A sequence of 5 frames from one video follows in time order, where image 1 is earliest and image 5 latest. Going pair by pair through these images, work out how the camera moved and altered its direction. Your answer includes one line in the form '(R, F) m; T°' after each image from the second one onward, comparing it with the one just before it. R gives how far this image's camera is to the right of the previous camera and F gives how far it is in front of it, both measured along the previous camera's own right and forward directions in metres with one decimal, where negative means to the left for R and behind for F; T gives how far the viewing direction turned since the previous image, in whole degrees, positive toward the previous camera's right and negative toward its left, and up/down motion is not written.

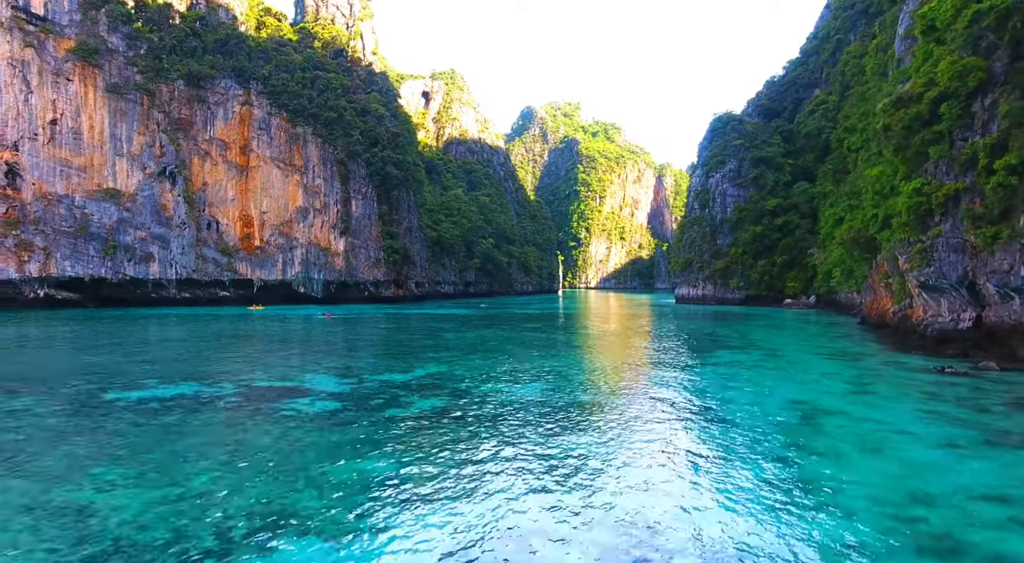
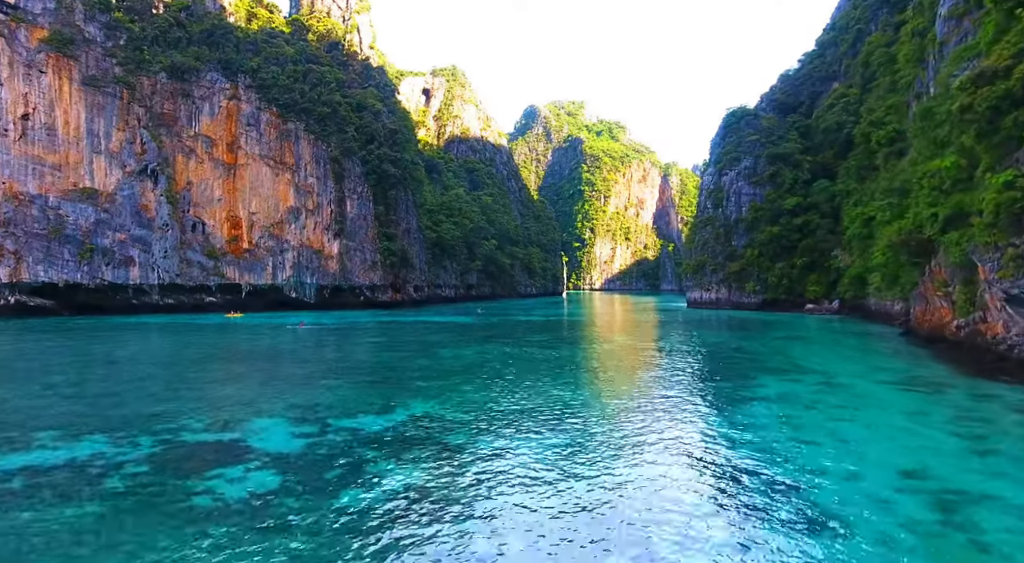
(0.0, +2.2) m; 0°
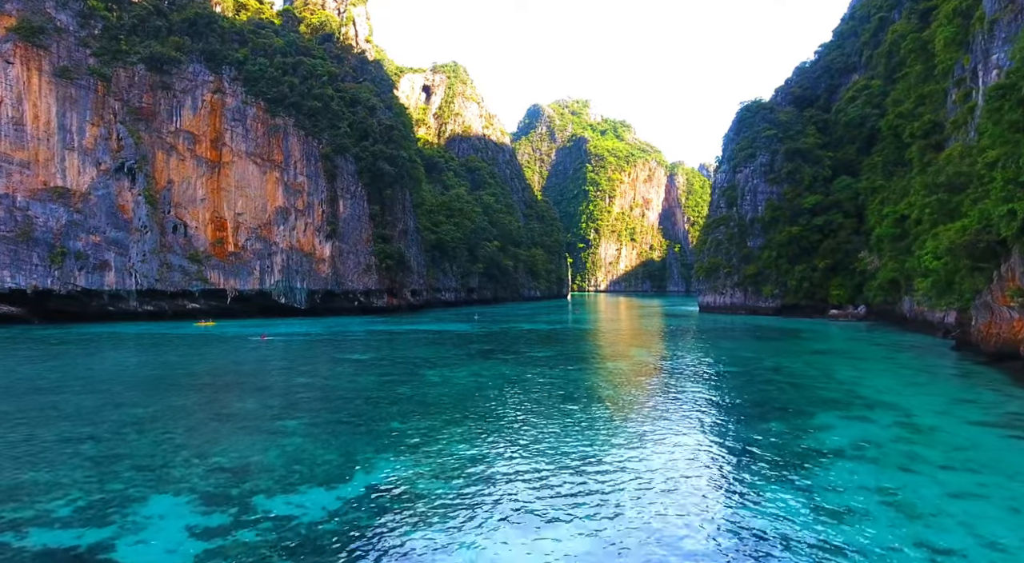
(+0.1, +2.2) m; 0°
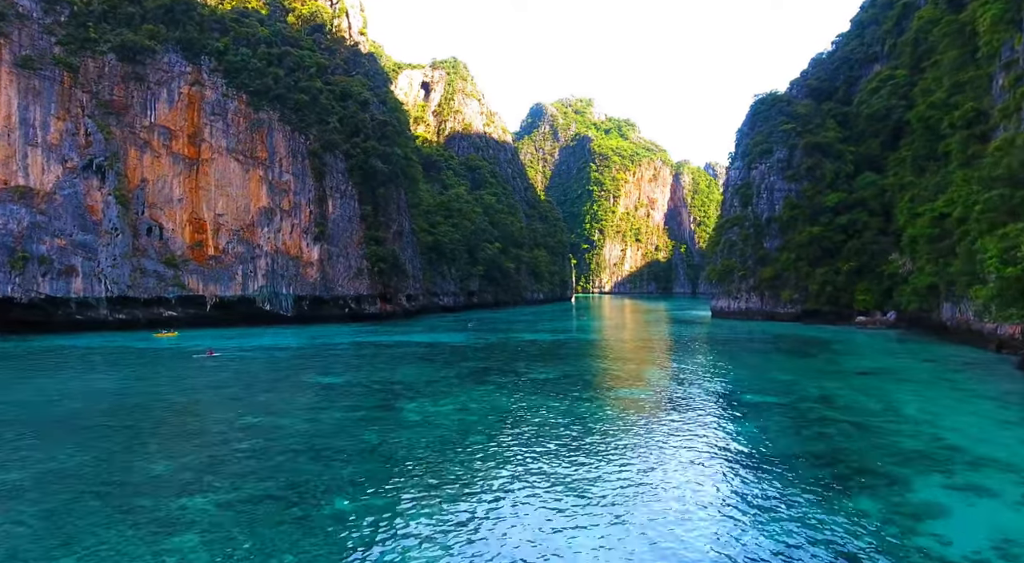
(+0.2, +2.4) m; 0°
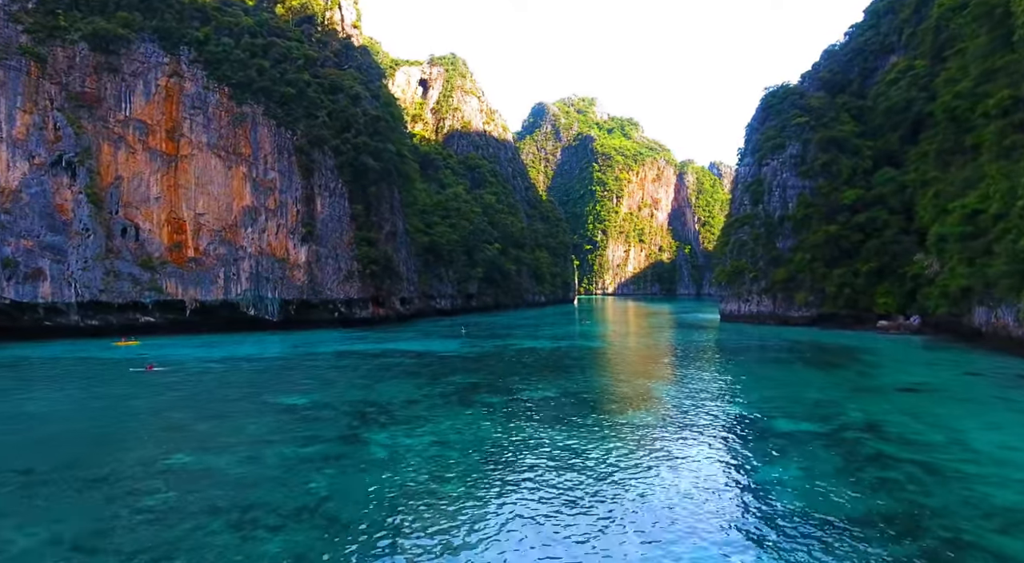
(+0.2, +1.8) m; 0°
